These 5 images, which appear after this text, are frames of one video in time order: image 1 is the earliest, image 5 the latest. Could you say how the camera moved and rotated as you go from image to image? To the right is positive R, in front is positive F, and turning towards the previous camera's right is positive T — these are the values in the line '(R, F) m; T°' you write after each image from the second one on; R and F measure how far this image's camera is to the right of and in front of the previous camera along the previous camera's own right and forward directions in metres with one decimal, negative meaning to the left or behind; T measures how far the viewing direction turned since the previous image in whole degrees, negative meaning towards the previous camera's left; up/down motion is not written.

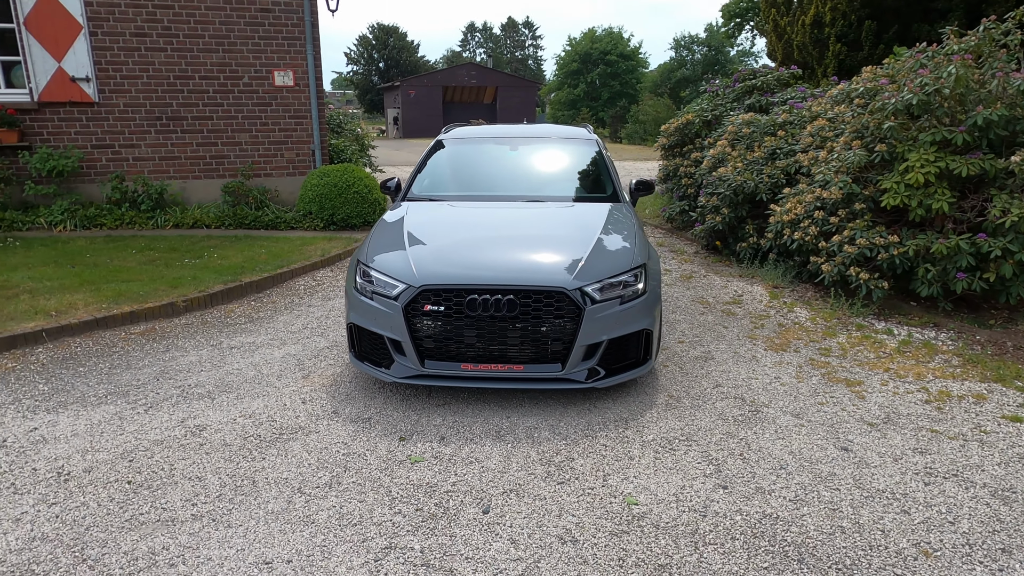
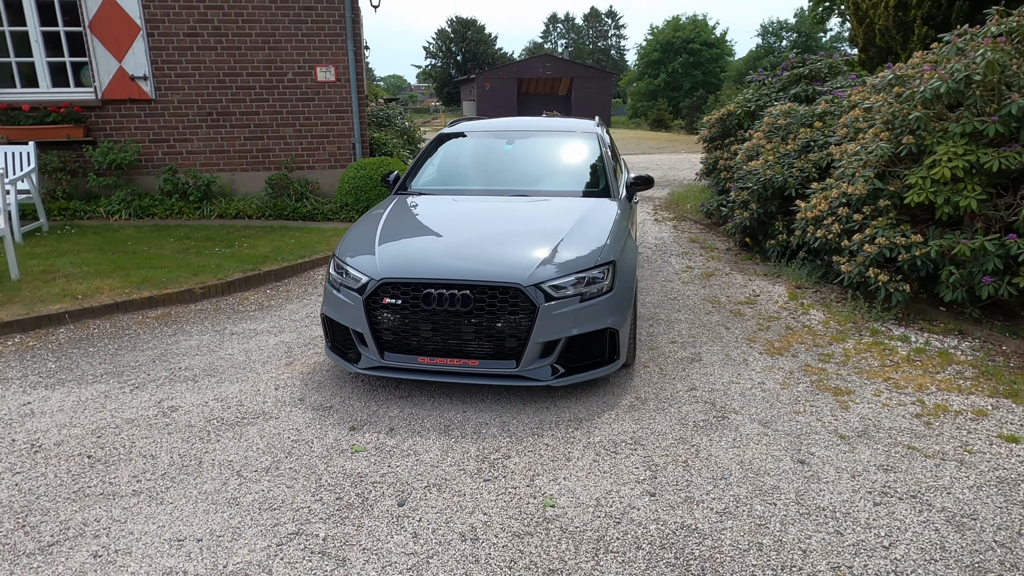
(+0.6, +0.1) m; -7°
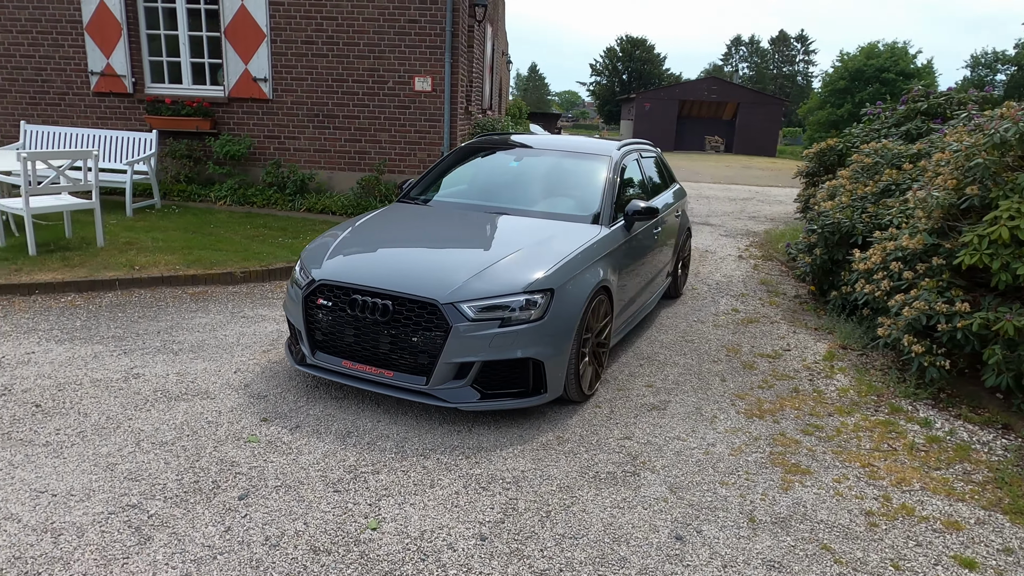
(+1.2, +0.2) m; -13°
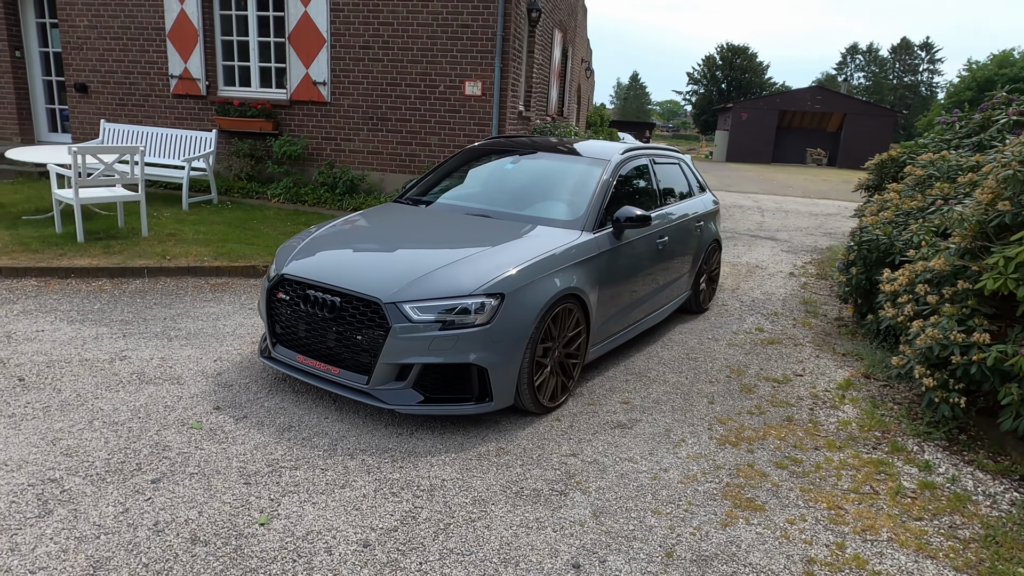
(+0.7, +0.2) m; -8°
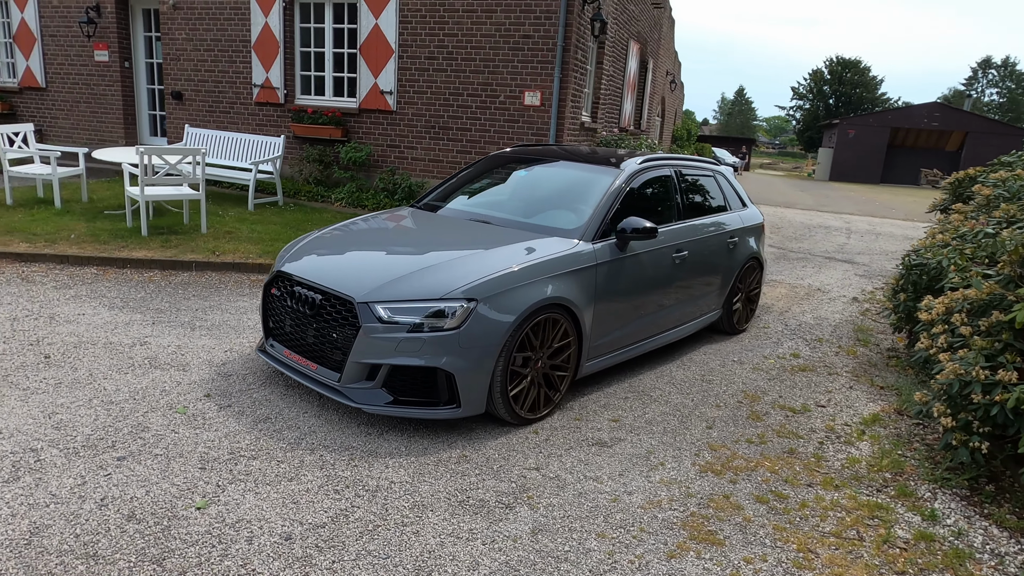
(+0.6, +0.1) m; -8°
